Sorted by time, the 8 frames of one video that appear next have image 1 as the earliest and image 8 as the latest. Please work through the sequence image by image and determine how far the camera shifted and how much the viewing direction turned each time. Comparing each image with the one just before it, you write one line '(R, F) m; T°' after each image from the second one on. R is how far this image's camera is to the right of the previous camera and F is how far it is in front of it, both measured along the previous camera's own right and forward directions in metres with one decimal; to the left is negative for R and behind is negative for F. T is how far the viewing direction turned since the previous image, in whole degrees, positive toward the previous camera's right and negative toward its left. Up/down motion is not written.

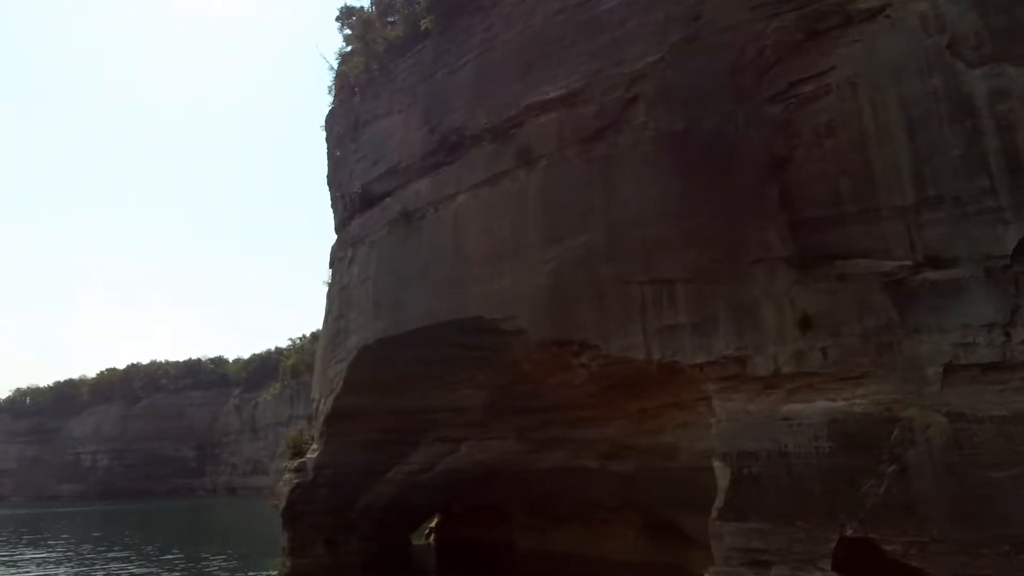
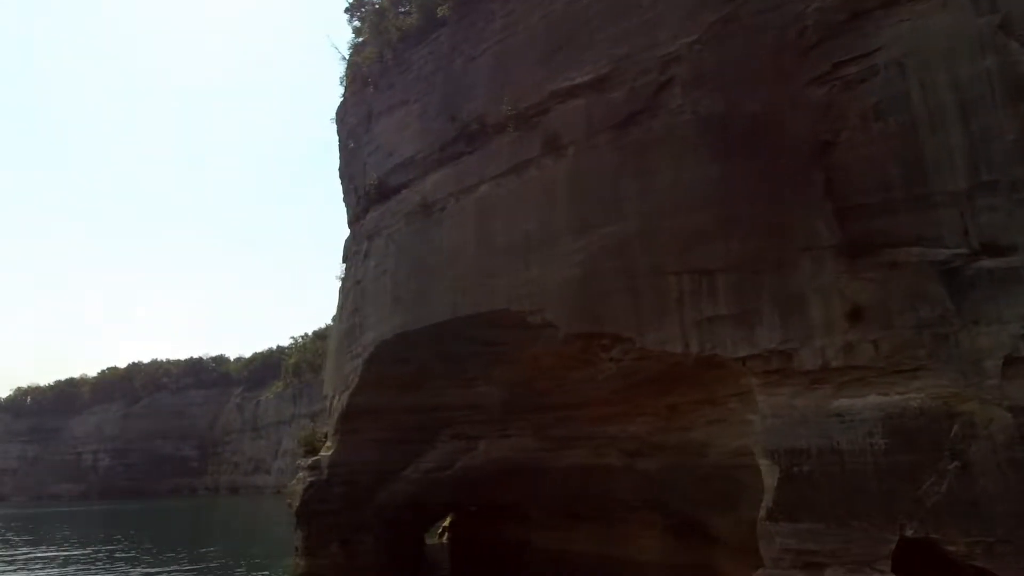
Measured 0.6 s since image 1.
(-0.6, +0.4) m; 0°
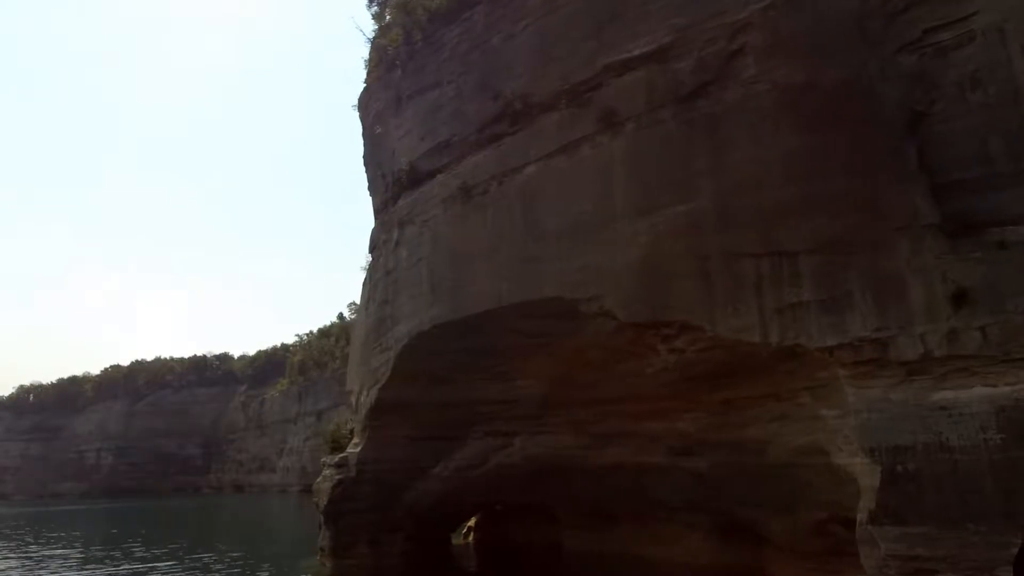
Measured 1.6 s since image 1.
(-1.0, +0.7) m; 0°
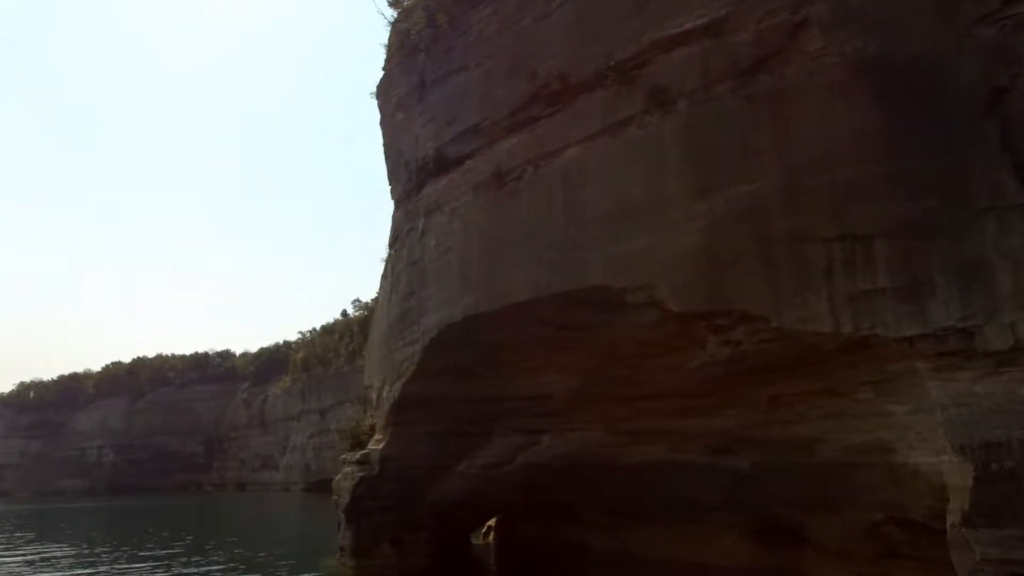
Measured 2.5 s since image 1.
(-0.8, +0.5) m; 0°
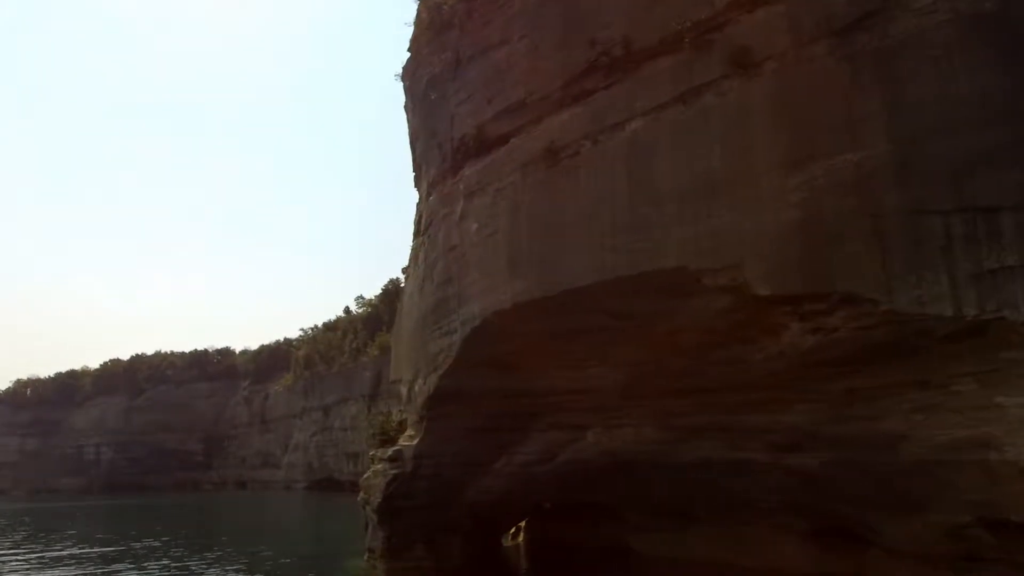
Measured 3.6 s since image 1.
(-1.2, +0.8) m; 0°
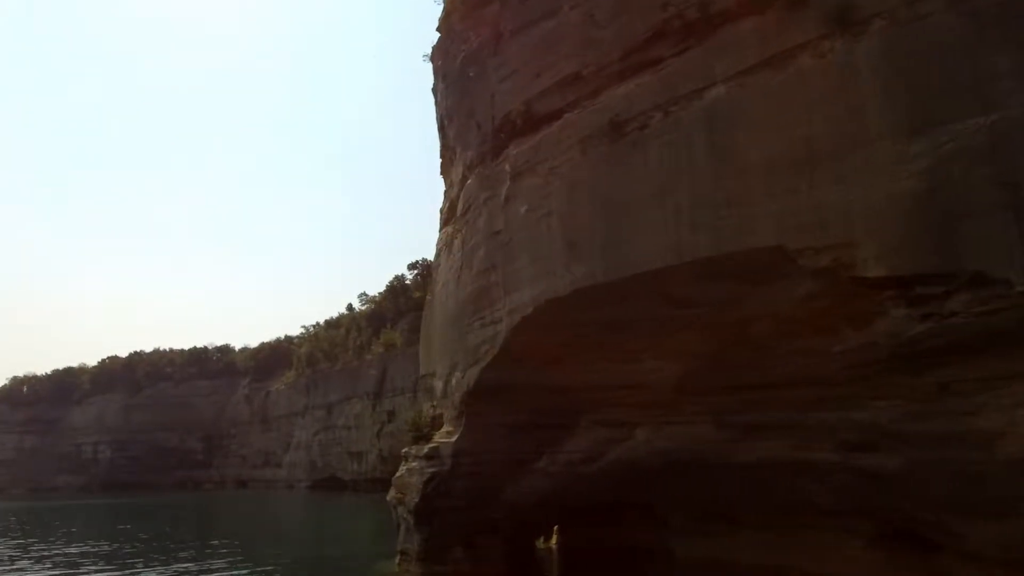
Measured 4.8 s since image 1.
(-1.2, +0.9) m; 0°
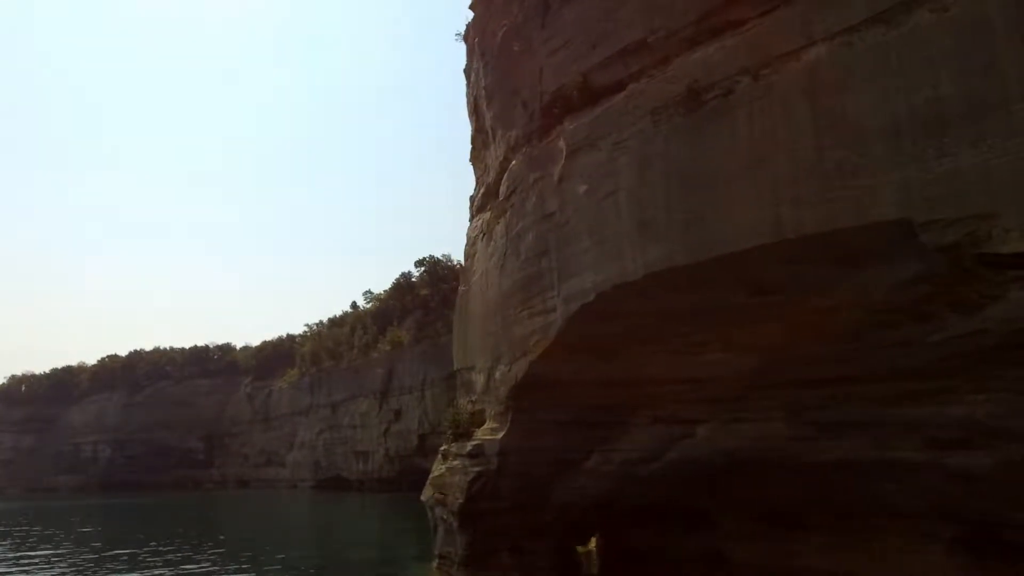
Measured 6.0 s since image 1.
(-1.2, +0.9) m; 0°
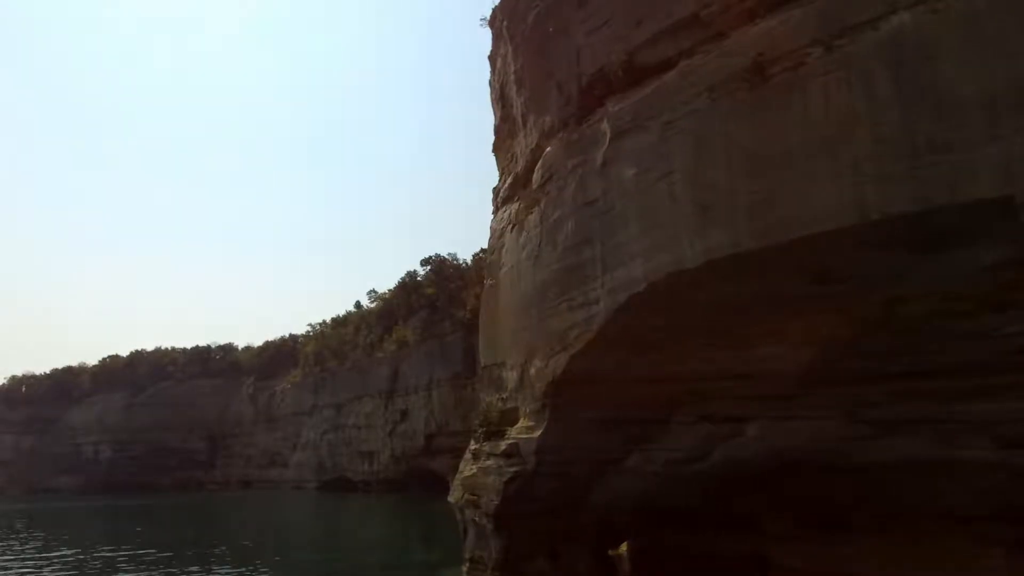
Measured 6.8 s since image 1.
(-0.8, +0.6) m; 0°
